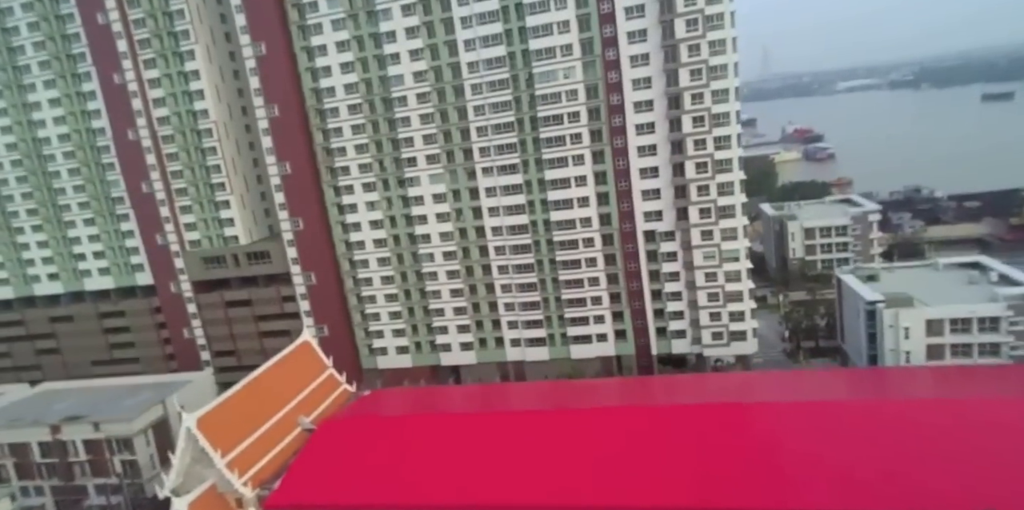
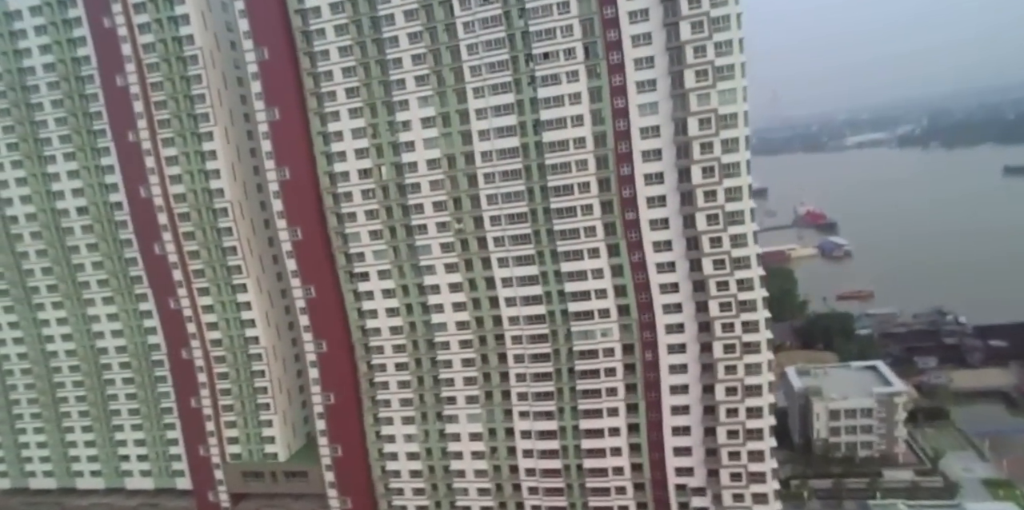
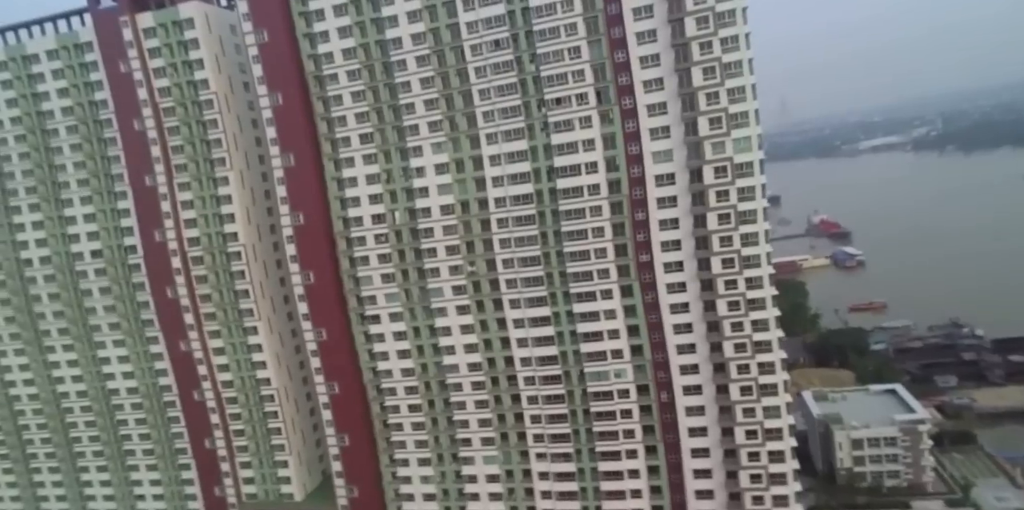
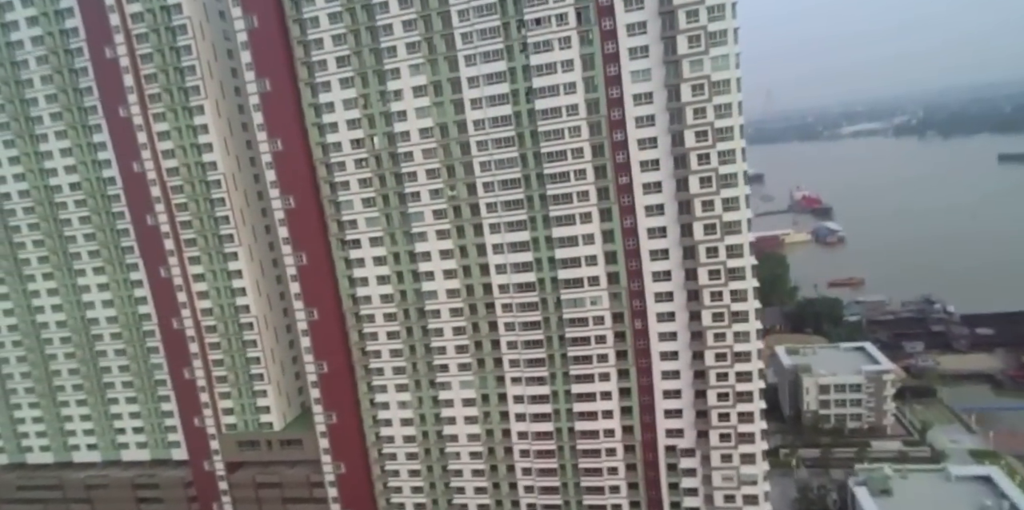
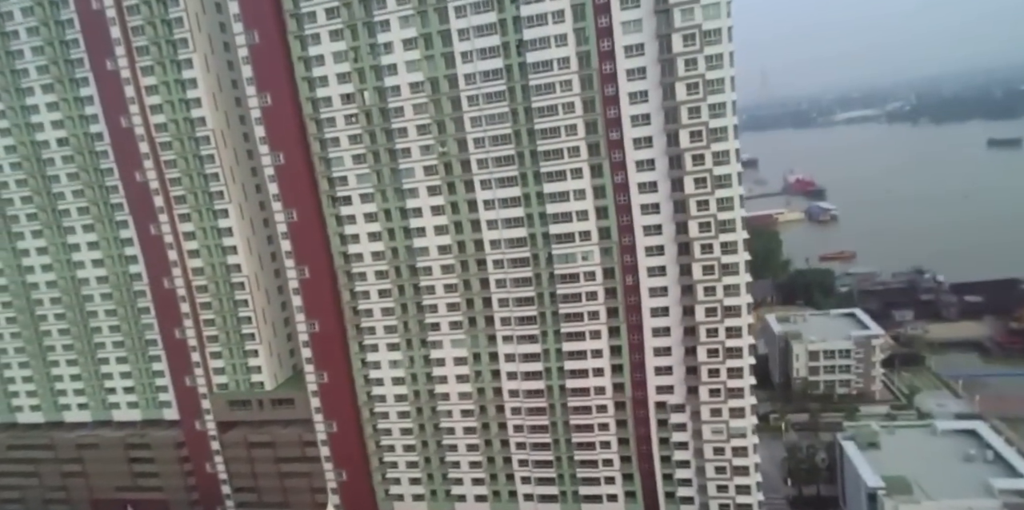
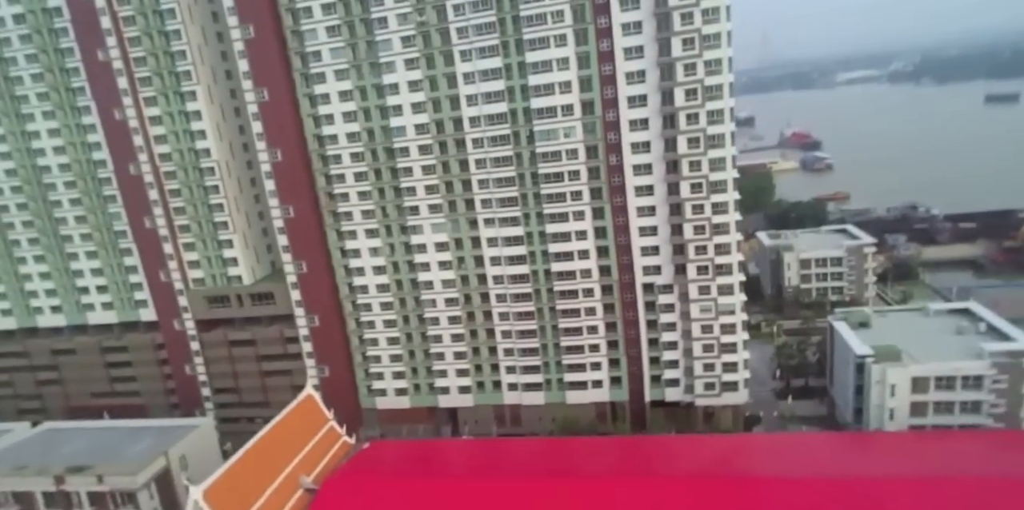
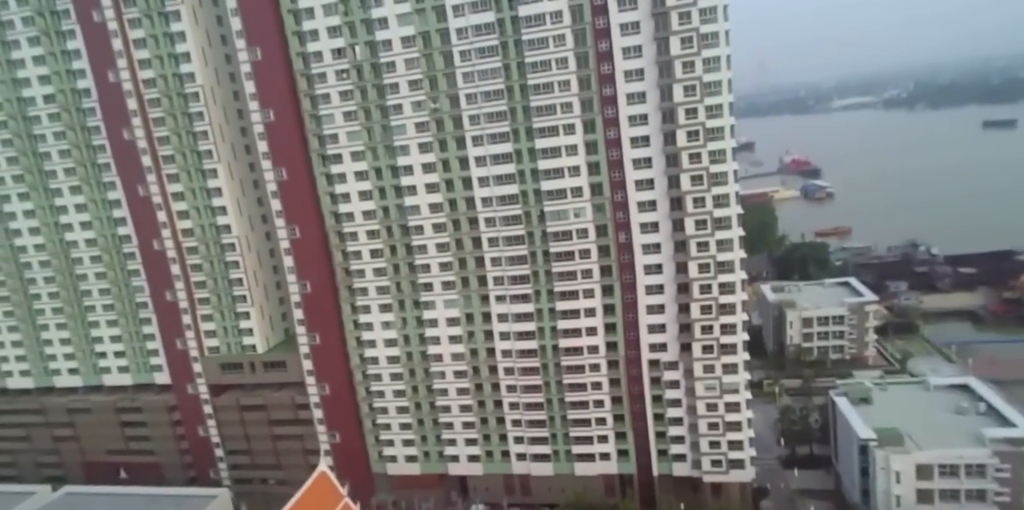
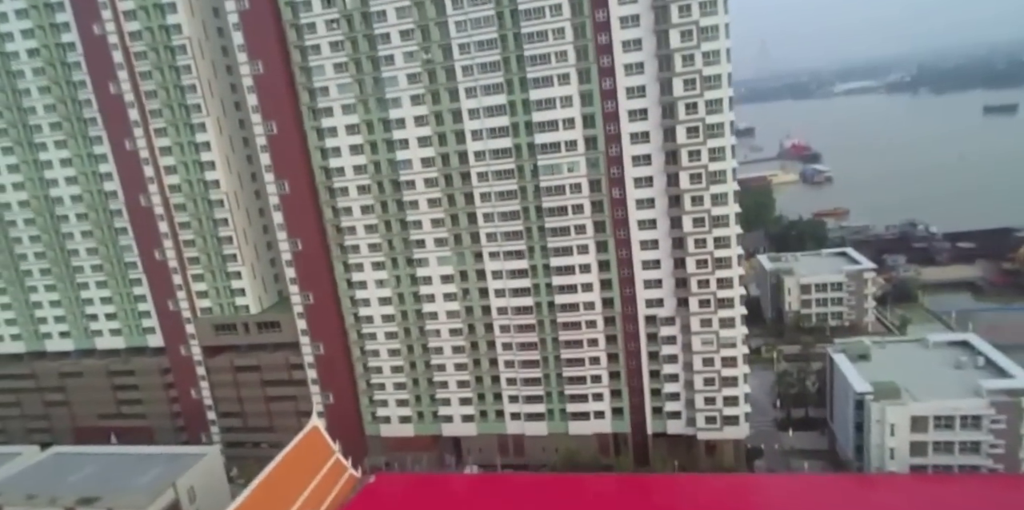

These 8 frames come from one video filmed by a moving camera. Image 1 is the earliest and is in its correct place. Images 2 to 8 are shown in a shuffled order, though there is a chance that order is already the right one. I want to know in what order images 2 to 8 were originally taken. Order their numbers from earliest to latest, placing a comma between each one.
6, 8, 7, 5, 4, 2, 3
